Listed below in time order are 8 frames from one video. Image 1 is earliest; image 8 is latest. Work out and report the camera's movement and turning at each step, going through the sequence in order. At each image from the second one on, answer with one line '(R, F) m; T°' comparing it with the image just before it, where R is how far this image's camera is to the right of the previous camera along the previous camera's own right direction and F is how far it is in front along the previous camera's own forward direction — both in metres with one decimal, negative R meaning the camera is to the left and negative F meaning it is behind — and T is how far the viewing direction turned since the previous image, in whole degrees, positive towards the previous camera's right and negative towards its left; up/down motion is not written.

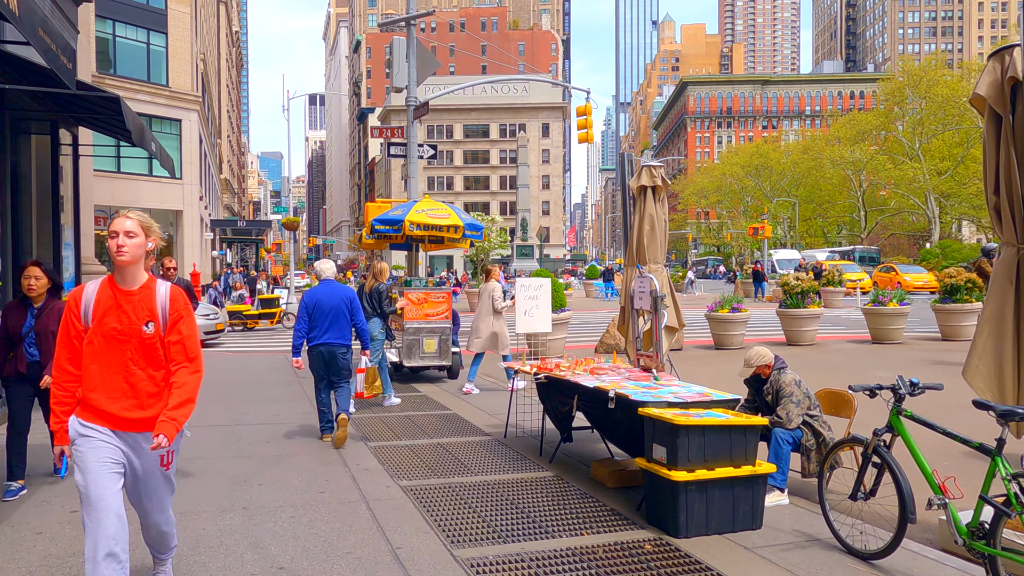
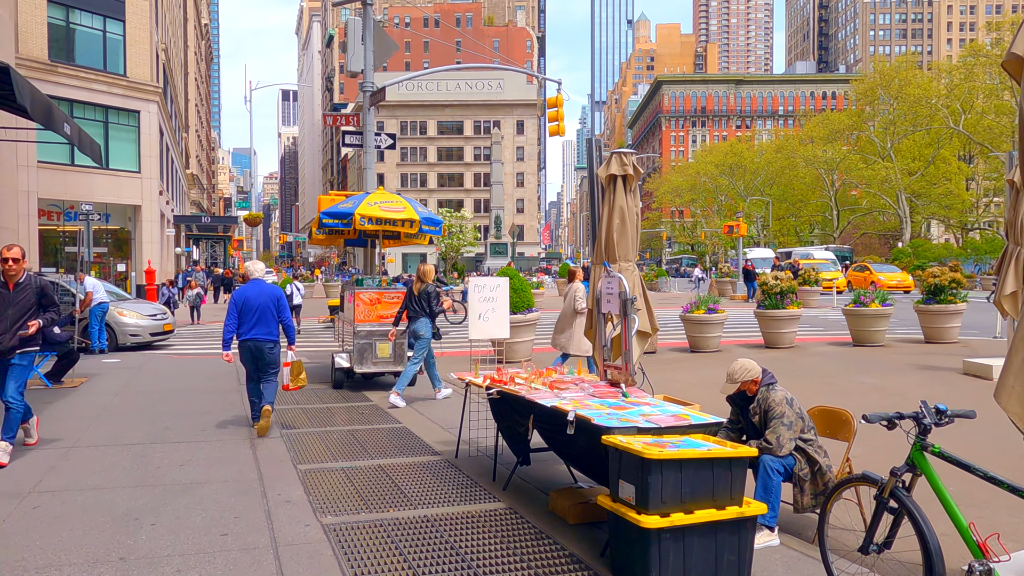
(+0.2, +0.9) m; +2°
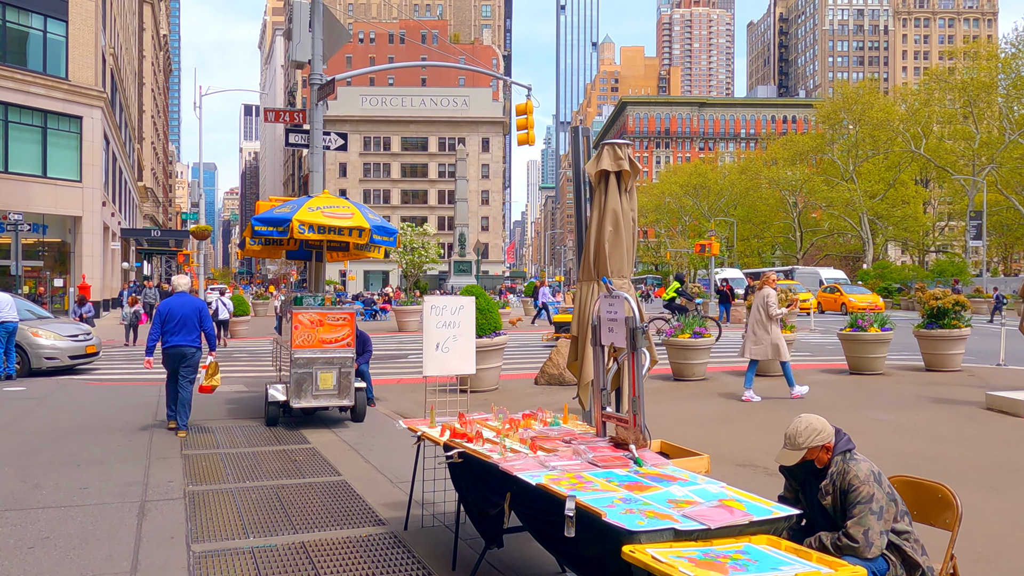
(0.0, +1.6) m; +3°
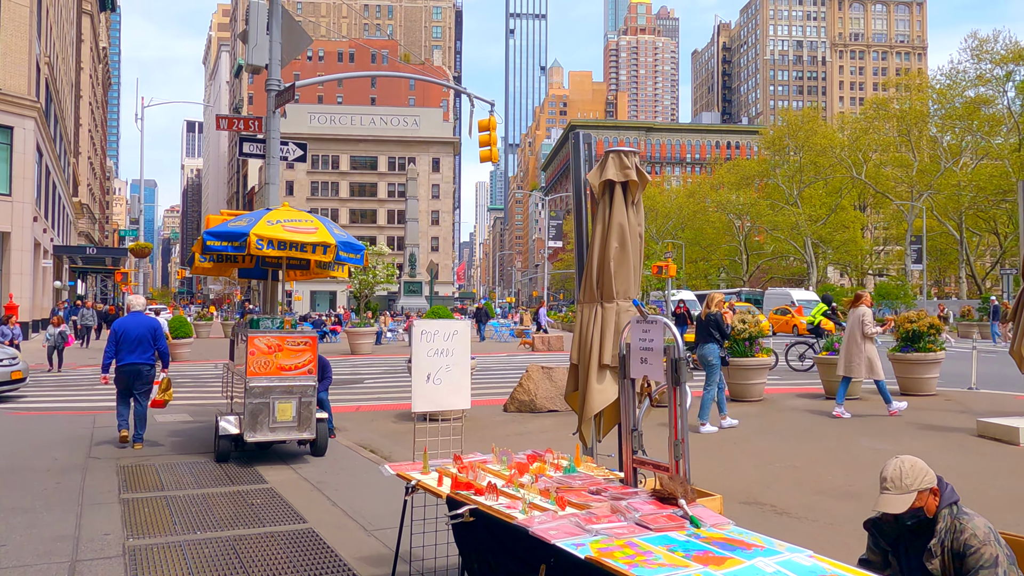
(-0.4, +0.7) m; +4°
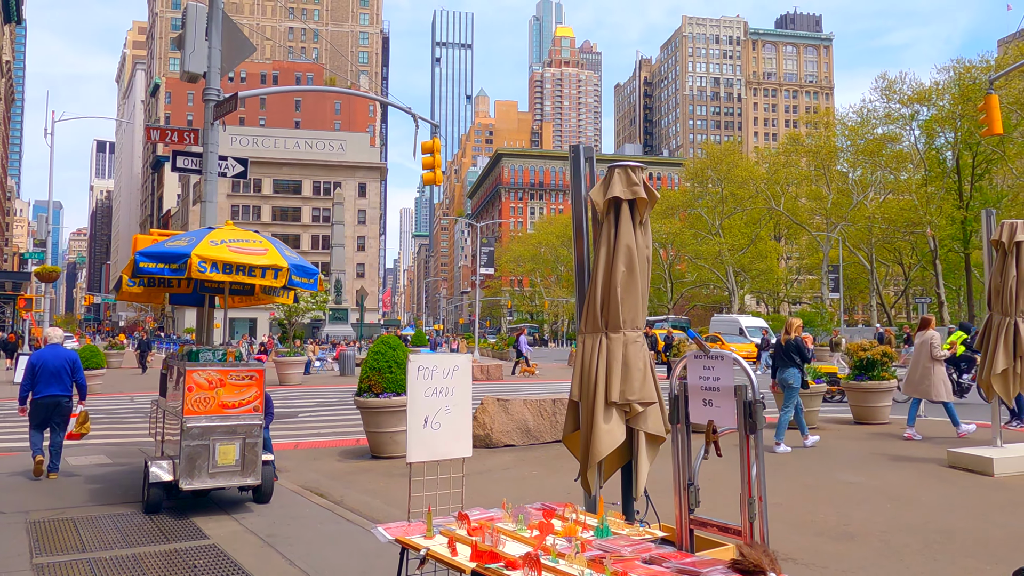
(-0.5, +0.7) m; +6°
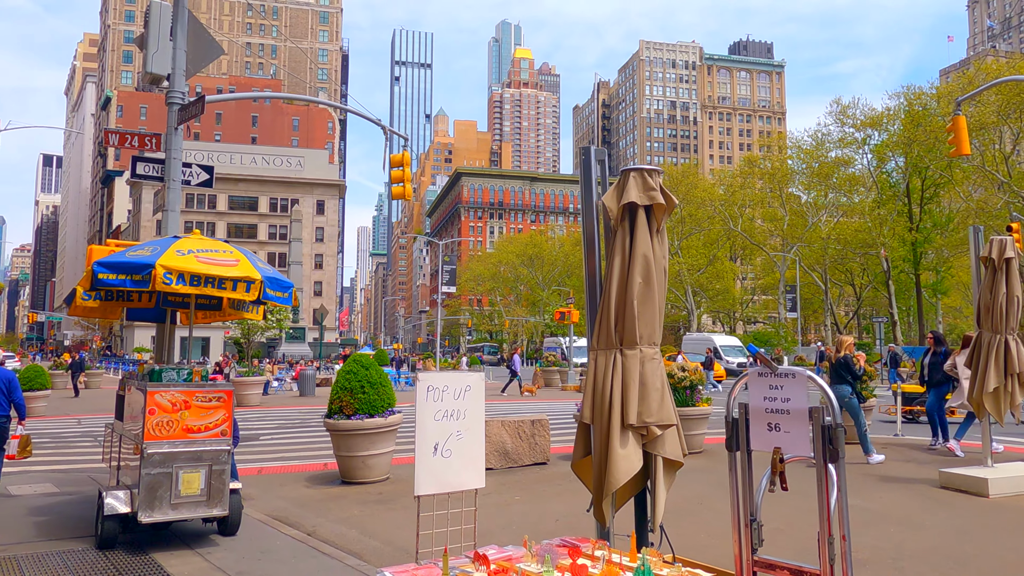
(-0.3, +0.4) m; +3°
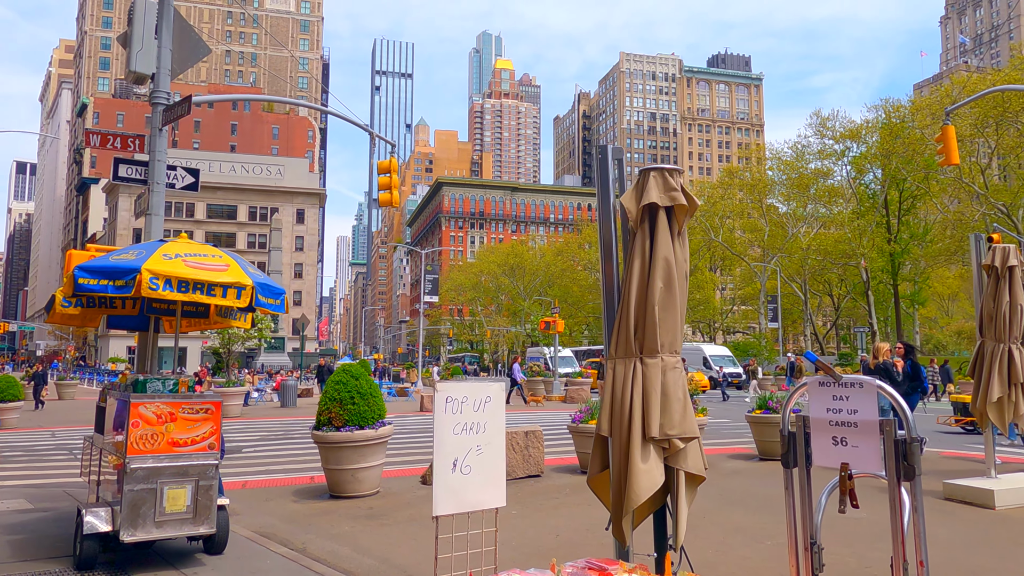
(-0.2, +0.3) m; +1°
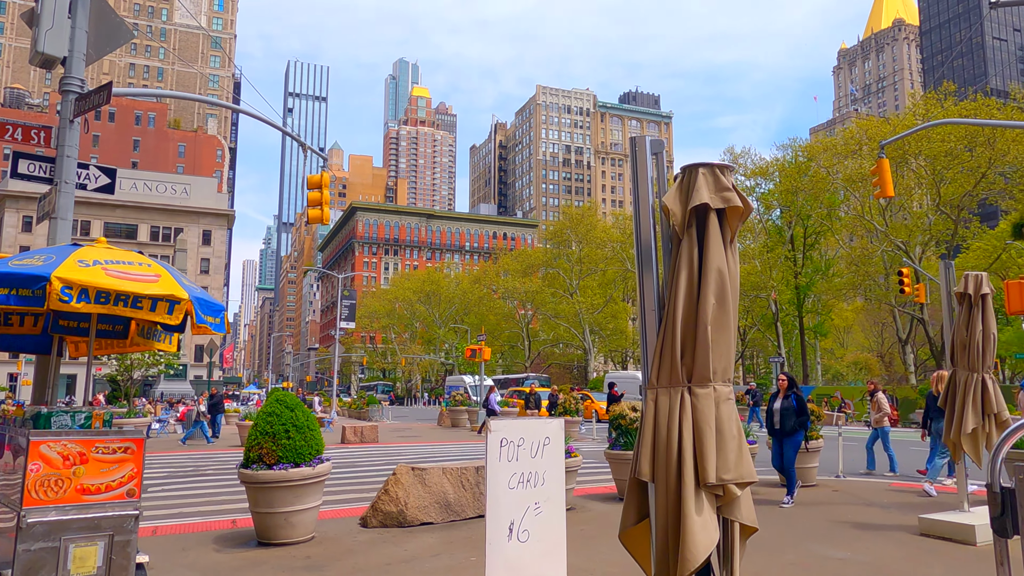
(-0.6, +0.9) m; +7°
